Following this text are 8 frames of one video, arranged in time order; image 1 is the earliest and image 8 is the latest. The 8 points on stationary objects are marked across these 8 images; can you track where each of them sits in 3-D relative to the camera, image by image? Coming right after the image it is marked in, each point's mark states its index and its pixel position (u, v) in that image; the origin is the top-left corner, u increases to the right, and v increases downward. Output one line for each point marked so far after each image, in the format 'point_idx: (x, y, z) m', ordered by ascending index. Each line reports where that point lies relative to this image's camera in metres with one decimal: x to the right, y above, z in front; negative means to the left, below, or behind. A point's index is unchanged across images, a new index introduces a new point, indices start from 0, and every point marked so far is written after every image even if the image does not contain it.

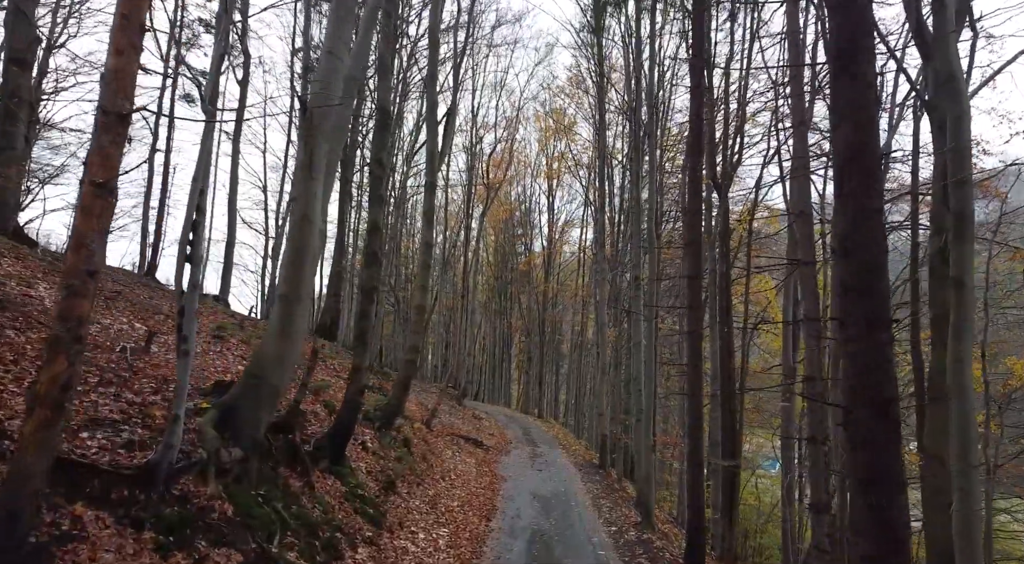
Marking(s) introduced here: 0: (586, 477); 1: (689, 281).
0: (+1.6, -4.3, +18.4) m
1: (+2.3, 0.0, +10.9) m
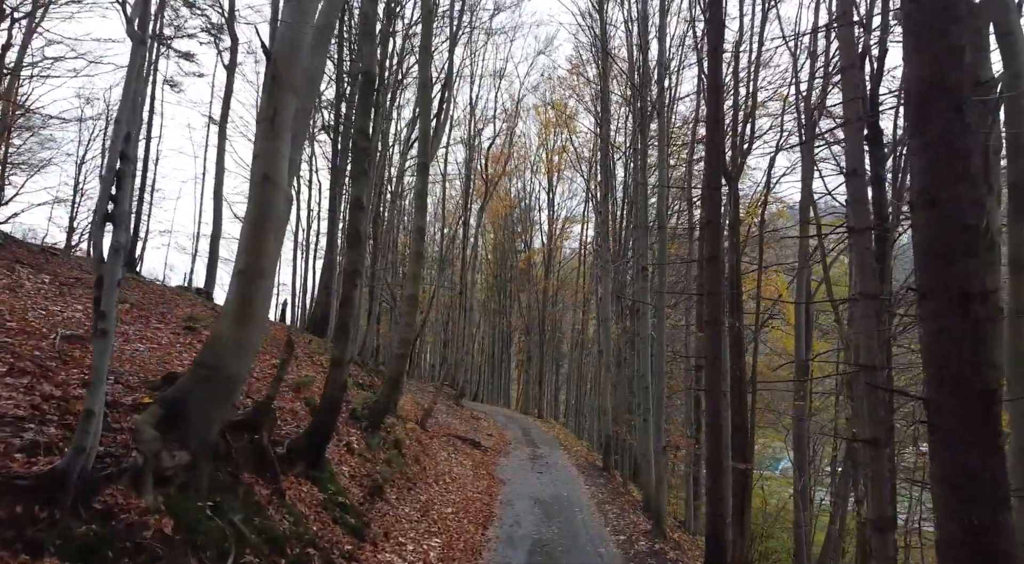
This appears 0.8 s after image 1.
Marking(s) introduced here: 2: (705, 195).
0: (+1.6, -4.1, +17.4) m
1: (+2.3, +0.2, +9.9) m
2: (+2.3, +1.0, +10.0) m
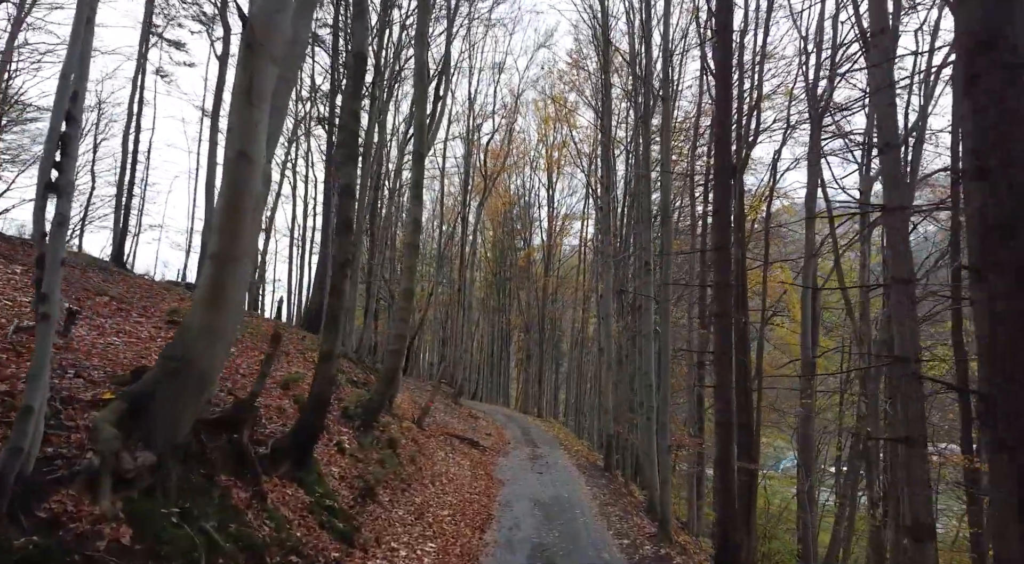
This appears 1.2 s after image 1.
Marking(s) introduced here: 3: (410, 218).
0: (+1.6, -4.0, +16.9) m
1: (+2.3, +0.3, +9.4) m
2: (+2.3, +1.1, +9.5) m
3: (-1.6, +1.0, +13.3) m
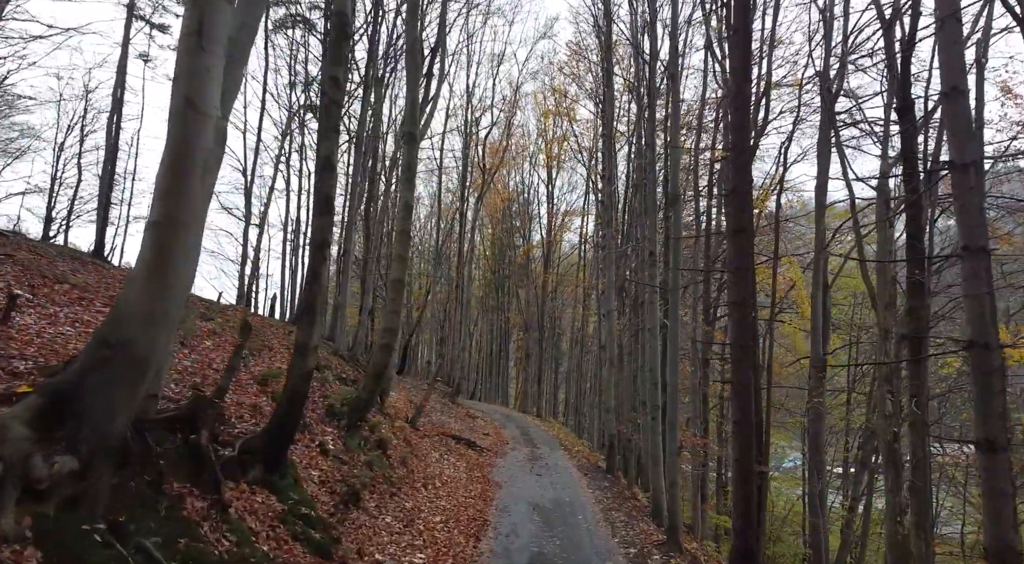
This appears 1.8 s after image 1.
0: (+1.5, -3.8, +16.1) m
1: (+2.2, +0.5, +8.5) m
2: (+2.3, +1.3, +8.7) m
3: (-1.6, +1.2, +12.5) m
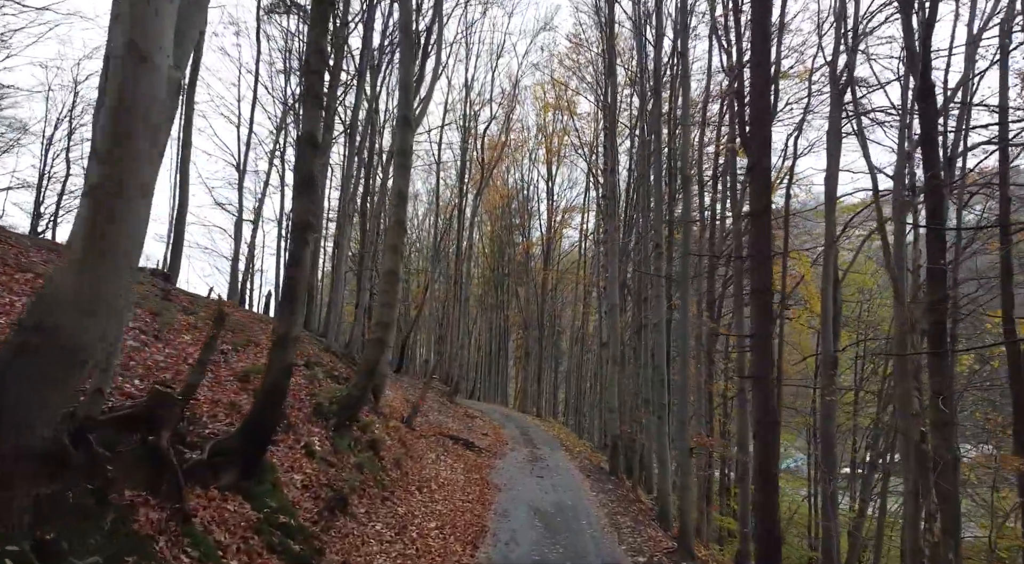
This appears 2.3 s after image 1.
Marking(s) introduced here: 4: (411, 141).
0: (+1.5, -3.7, +15.4) m
1: (+2.2, +0.6, +7.9) m
2: (+2.3, +1.4, +8.0) m
3: (-1.7, +1.3, +11.8) m
4: (-1.5, +2.0, +12.0) m
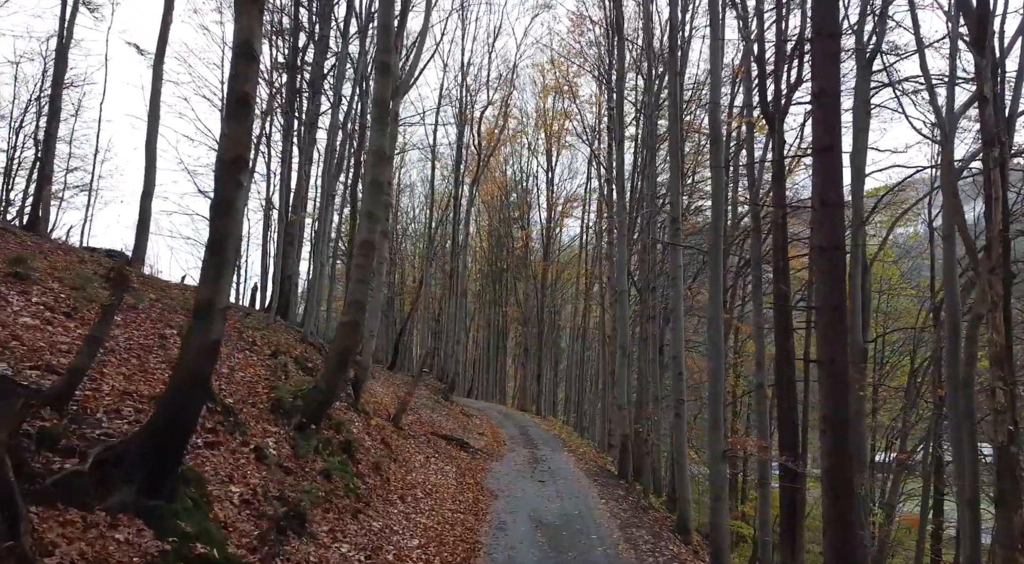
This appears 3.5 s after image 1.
0: (+1.5, -3.4, +13.7) m
1: (+2.2, +0.9, +6.2) m
2: (+2.2, +1.7, +6.3) m
3: (-1.7, +1.6, +10.1) m
4: (-1.5, +2.3, +10.3) m
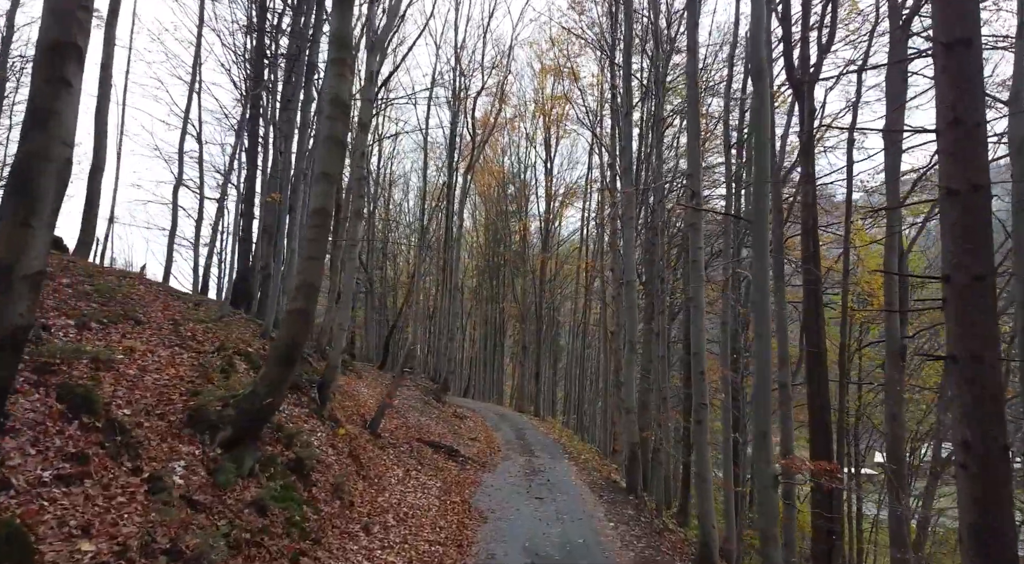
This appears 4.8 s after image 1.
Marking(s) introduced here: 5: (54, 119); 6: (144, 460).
0: (+1.4, -3.2, +11.8) m
1: (+2.1, +1.1, +4.2) m
2: (+2.1, +1.9, +4.4) m
3: (-1.8, +1.8, +8.1) m
4: (-1.6, +2.5, +8.4) m
5: (-2.0, +0.6, +3.6) m
6: (-2.5, -1.2, +5.8) m
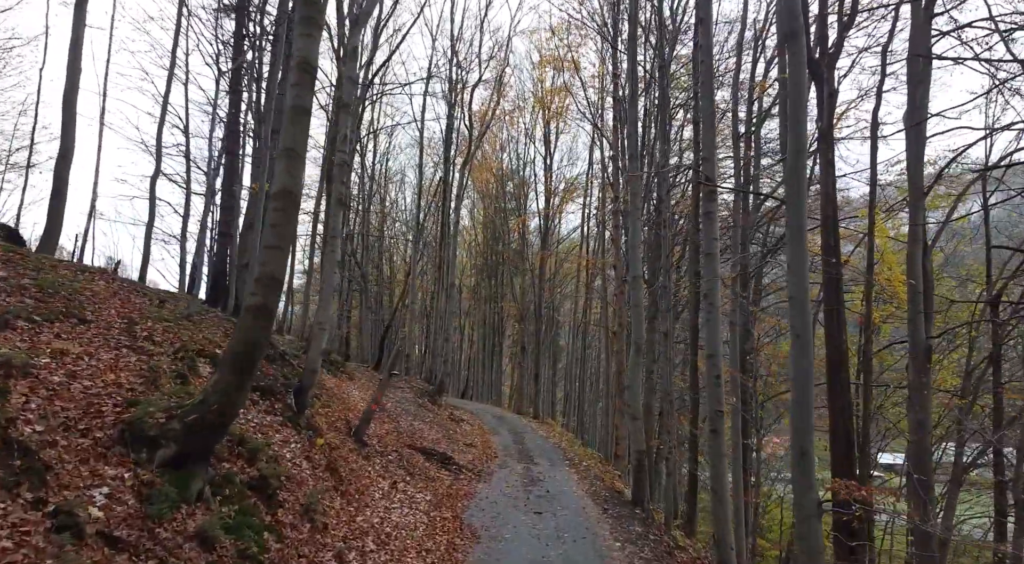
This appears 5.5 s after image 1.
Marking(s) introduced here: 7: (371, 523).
0: (+1.3, -3.1, +10.8) m
1: (+2.1, +1.2, +3.2) m
2: (+2.1, +2.0, +3.3) m
3: (-1.8, +1.9, +7.1) m
4: (-1.6, +2.6, +7.4) m
5: (-2.0, +0.7, +2.6) m
6: (-2.5, -1.1, +4.8) m
7: (-1.5, -2.5, +8.7) m
